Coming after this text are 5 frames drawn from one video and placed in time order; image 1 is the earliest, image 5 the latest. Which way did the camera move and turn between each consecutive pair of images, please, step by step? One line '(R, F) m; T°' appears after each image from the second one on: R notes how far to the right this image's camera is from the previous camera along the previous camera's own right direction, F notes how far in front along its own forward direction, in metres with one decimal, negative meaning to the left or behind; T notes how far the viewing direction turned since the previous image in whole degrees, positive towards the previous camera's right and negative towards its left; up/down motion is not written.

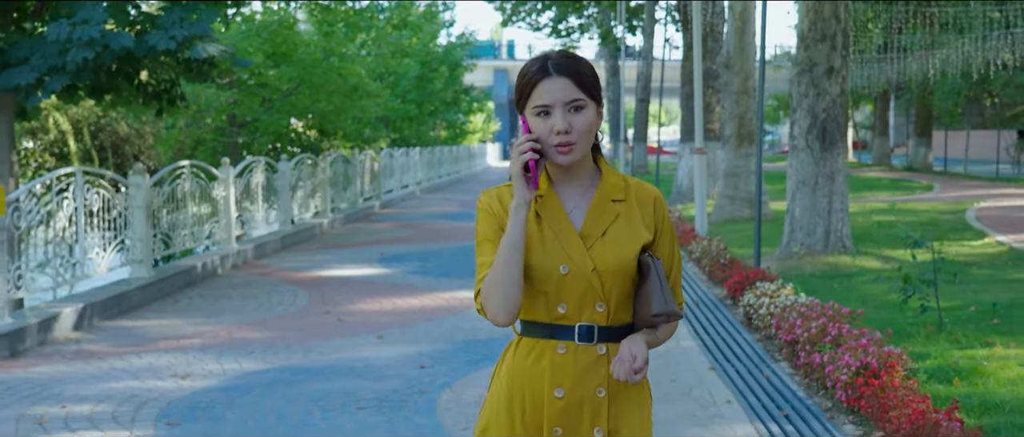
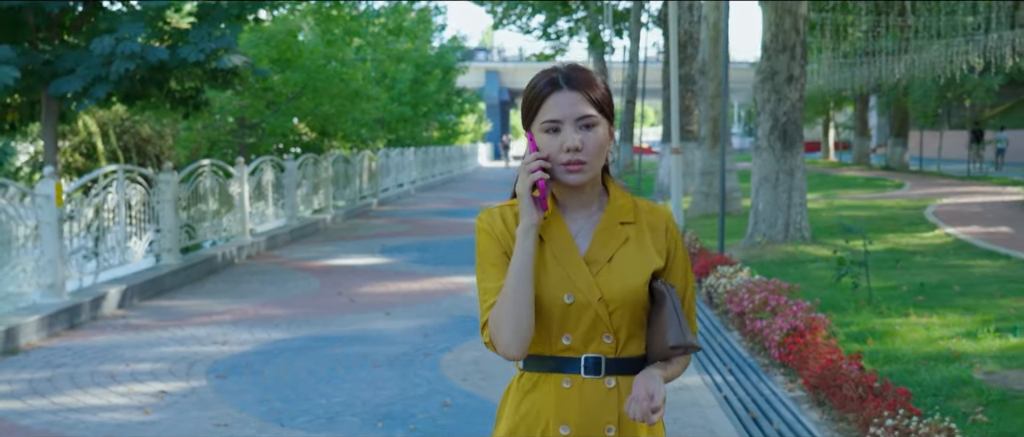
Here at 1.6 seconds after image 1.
(0.0, -1.4) m; 0°
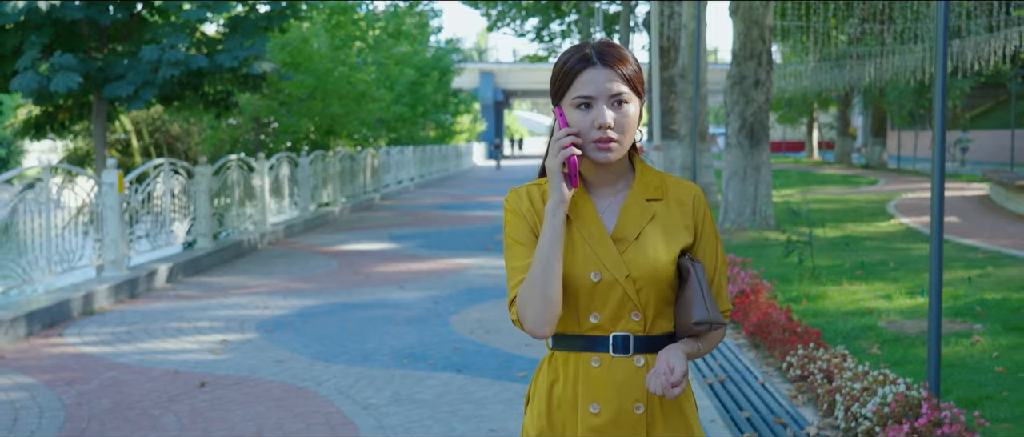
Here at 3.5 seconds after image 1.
(0.0, -1.8) m; 0°
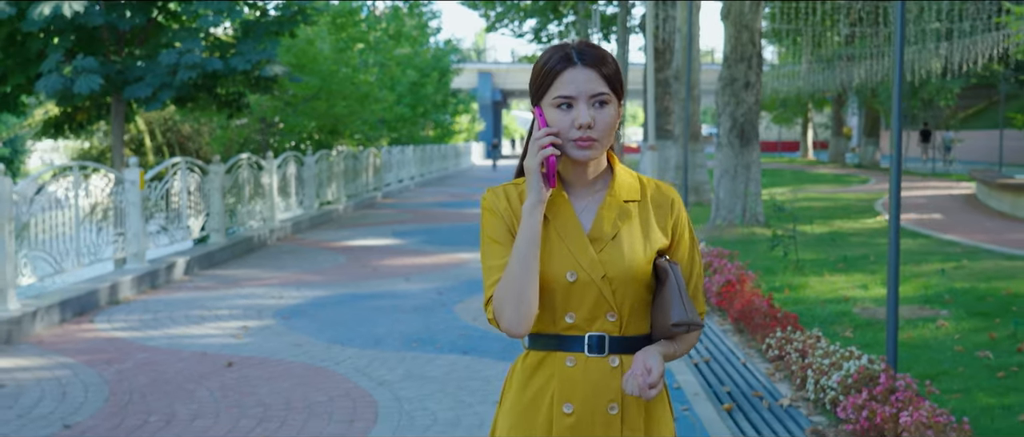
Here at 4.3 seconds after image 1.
(0.0, -0.7) m; 0°
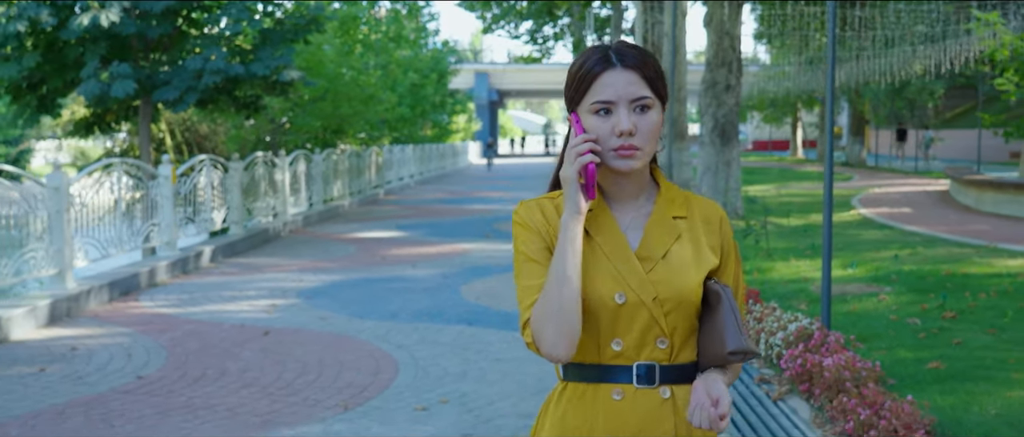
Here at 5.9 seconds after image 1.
(0.0, -1.3) m; 0°
